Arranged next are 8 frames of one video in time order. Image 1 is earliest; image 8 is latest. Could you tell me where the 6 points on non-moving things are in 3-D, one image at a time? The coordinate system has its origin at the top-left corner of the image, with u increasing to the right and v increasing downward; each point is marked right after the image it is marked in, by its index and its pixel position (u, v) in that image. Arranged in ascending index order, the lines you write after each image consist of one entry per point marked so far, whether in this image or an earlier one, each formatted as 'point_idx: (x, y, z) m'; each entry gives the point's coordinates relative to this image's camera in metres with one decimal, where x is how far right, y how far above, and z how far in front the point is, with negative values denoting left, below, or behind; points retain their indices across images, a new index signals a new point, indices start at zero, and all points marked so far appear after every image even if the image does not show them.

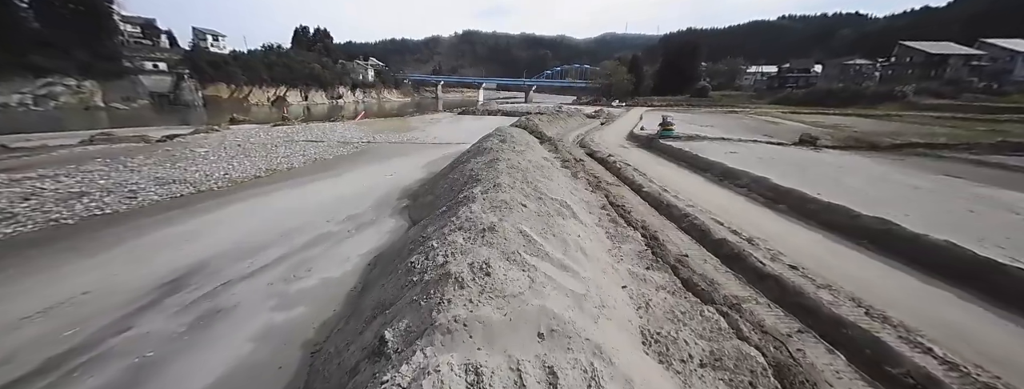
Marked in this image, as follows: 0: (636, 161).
0: (+6.1, +1.6, +16.4) m
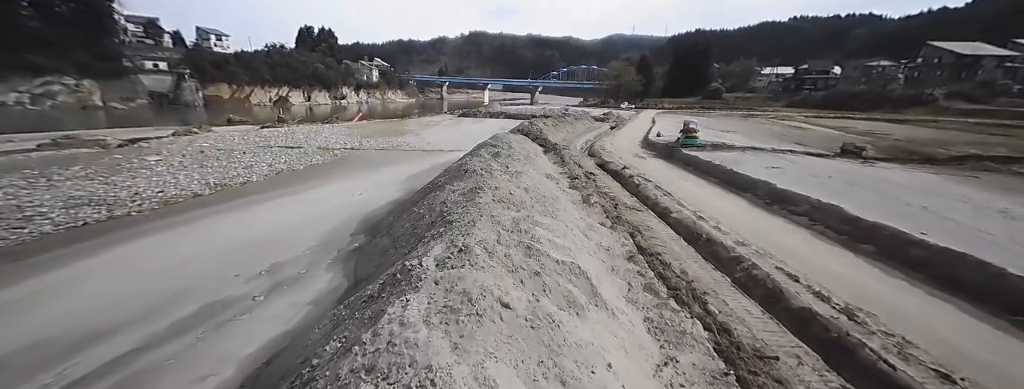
0: (+6.0, +0.8, +14.0) m
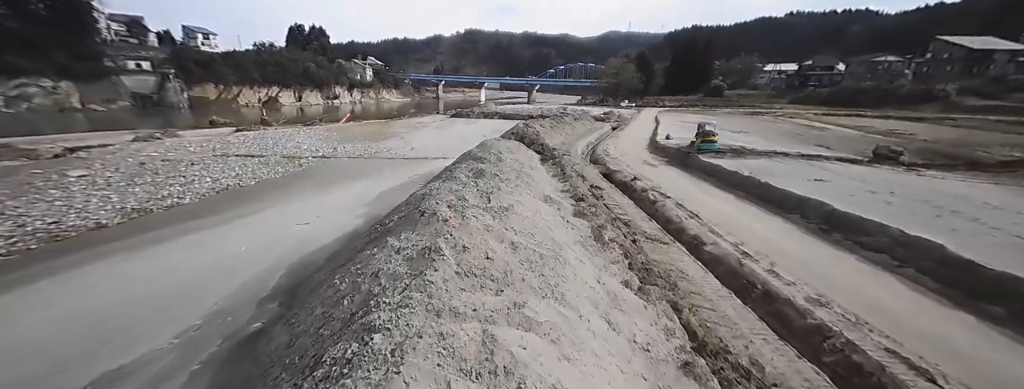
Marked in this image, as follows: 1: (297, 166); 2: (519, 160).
0: (+5.8, +0.3, +11.9) m
1: (-9.8, +1.3, +14.9) m
2: (+0.2, +1.0, +10.3) m
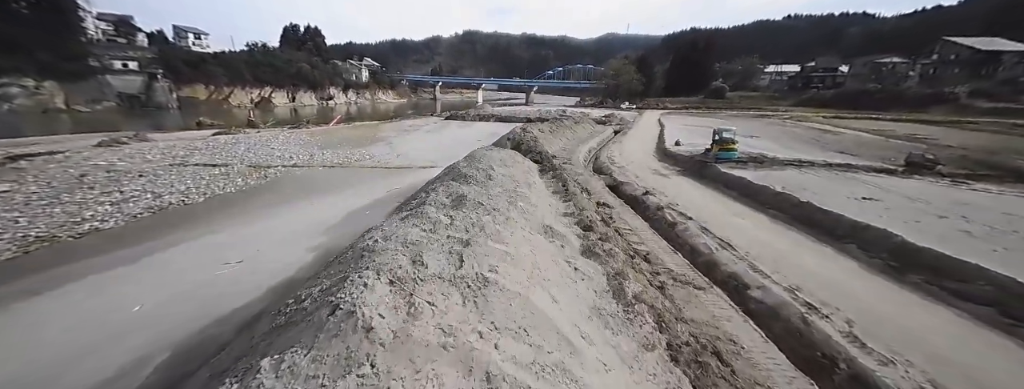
0: (+5.6, -0.3, +10.2) m
1: (-10.0, +0.7, +13.1) m
2: (0.0, +0.5, +8.6) m
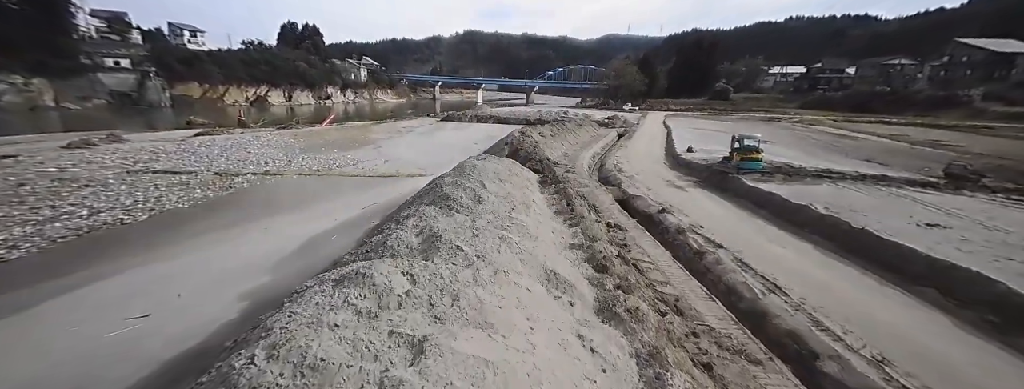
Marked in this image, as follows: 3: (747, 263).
0: (+5.4, -0.8, +8.8) m
1: (-10.1, +0.3, +11.6) m
2: (-0.1, 0.0, +7.2) m
3: (+4.9, -1.4, +6.9) m
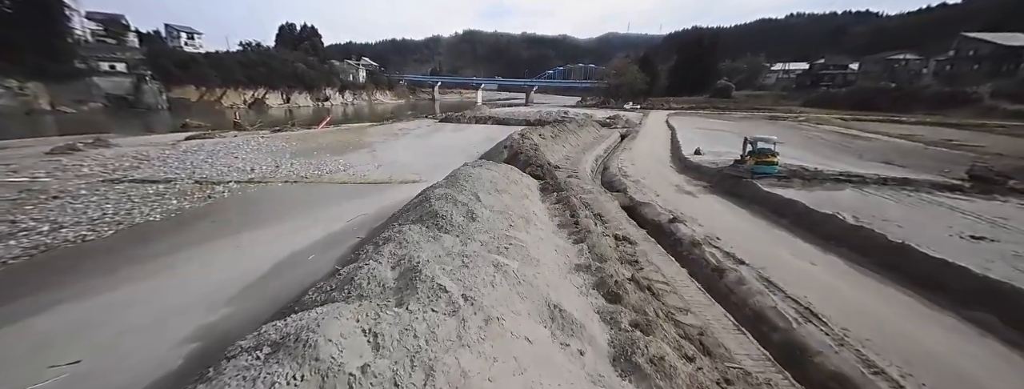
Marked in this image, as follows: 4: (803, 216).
0: (+5.4, -1.0, +8.0) m
1: (-10.1, 0.0, +10.9) m
2: (-0.1, -0.3, +6.4) m
3: (+4.8, -1.6, +6.2) m
4: (+7.6, -0.5, +8.7) m
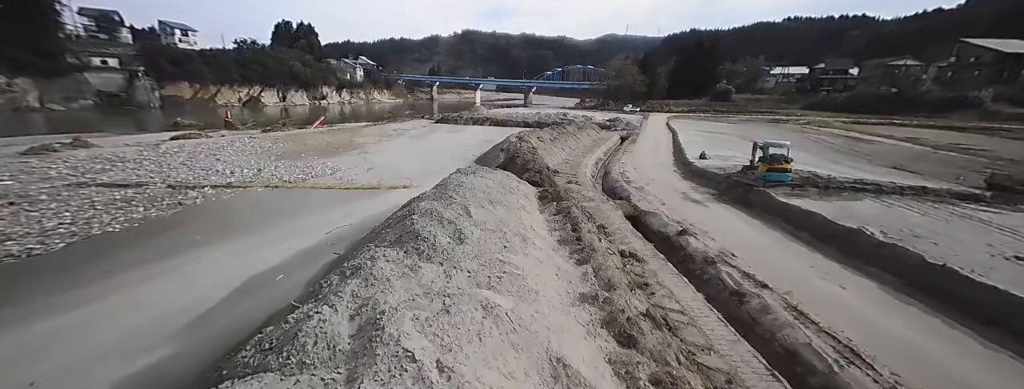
0: (+5.3, -1.3, +7.3) m
1: (-10.2, -0.2, +10.1) m
2: (-0.2, -0.5, +5.7) m
3: (+4.7, -1.9, +5.5) m
4: (+7.5, -0.8, +8.0) m
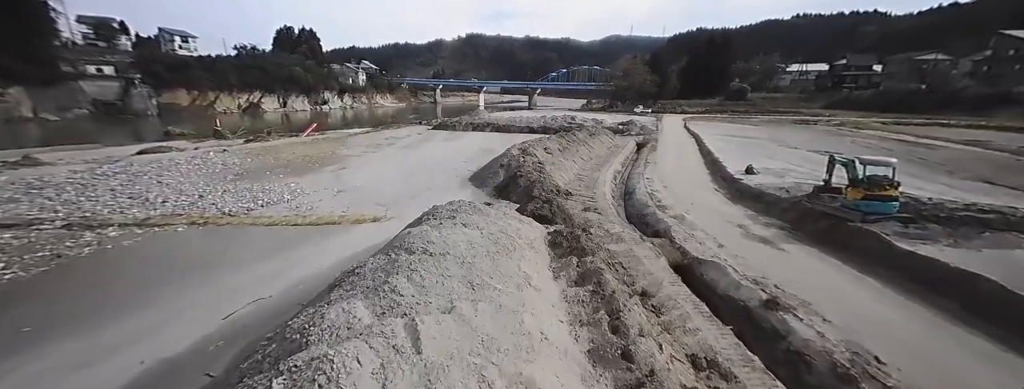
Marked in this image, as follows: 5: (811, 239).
0: (+5.3, -2.2, +4.4) m
1: (-10.2, -1.3, +7.4) m
2: (-0.3, -1.4, +2.8) m
3: (+4.7, -2.7, +2.6) m
4: (+7.4, -1.6, +5.1) m
5: (+7.2, -1.0, +8.0) m
